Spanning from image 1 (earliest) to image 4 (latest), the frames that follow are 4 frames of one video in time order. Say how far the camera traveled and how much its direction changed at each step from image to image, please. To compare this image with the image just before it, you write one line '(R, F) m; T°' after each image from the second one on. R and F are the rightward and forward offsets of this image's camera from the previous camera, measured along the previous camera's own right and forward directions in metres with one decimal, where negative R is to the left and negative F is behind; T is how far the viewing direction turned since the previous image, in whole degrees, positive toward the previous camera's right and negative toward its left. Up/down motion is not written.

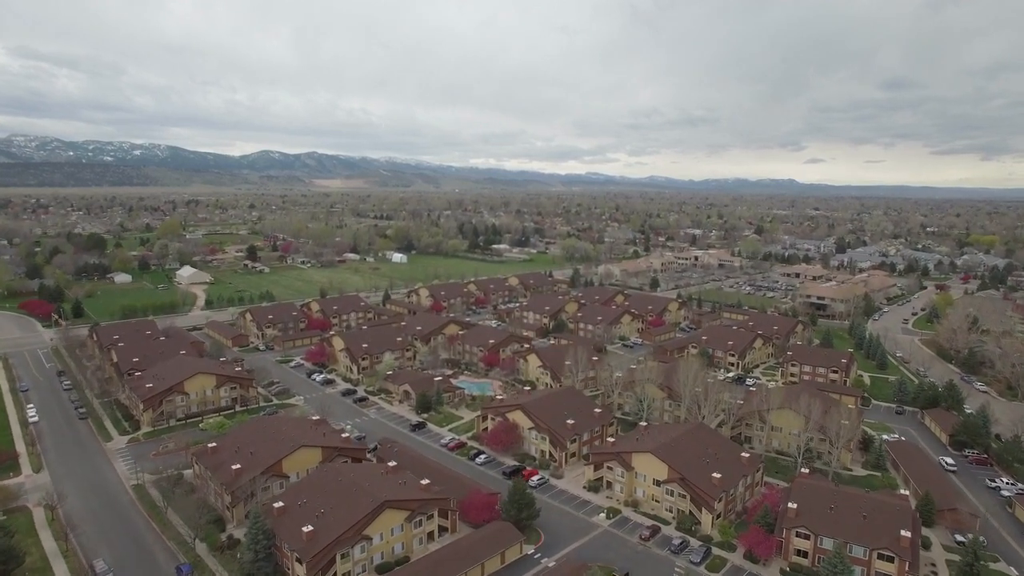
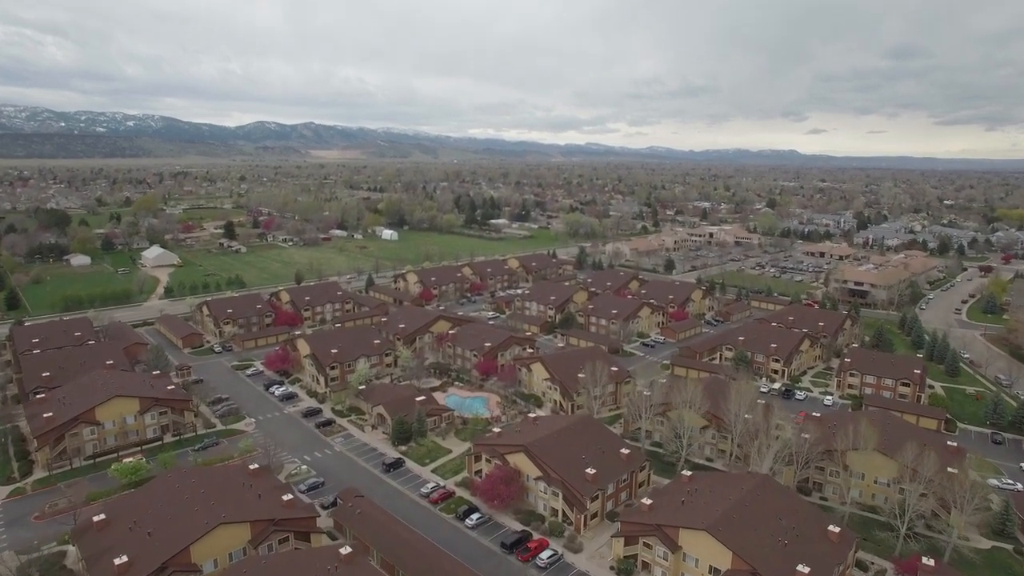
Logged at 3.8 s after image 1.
(-0.1, +9.1) m; 0°
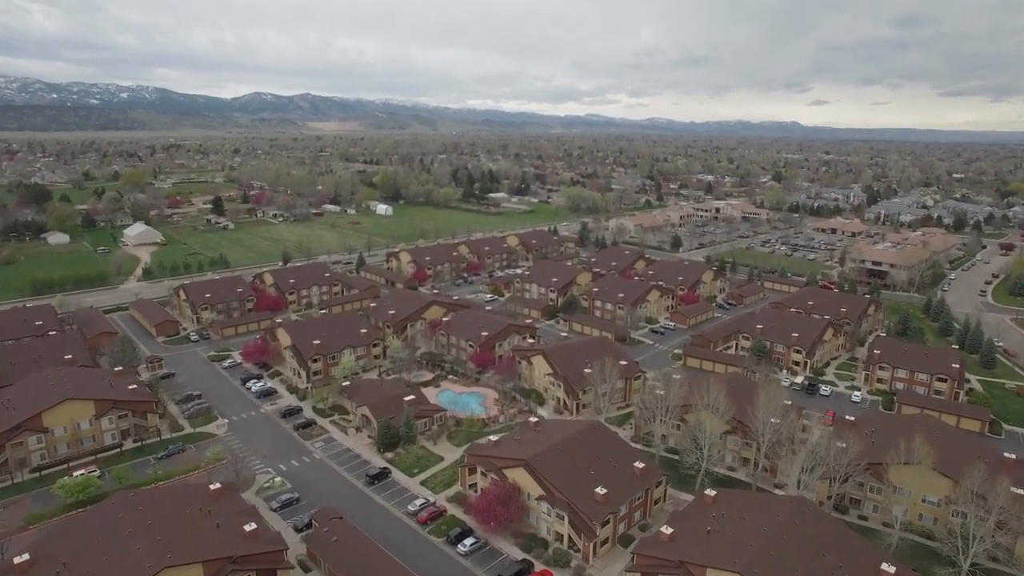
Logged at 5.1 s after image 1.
(0.0, +3.8) m; 0°
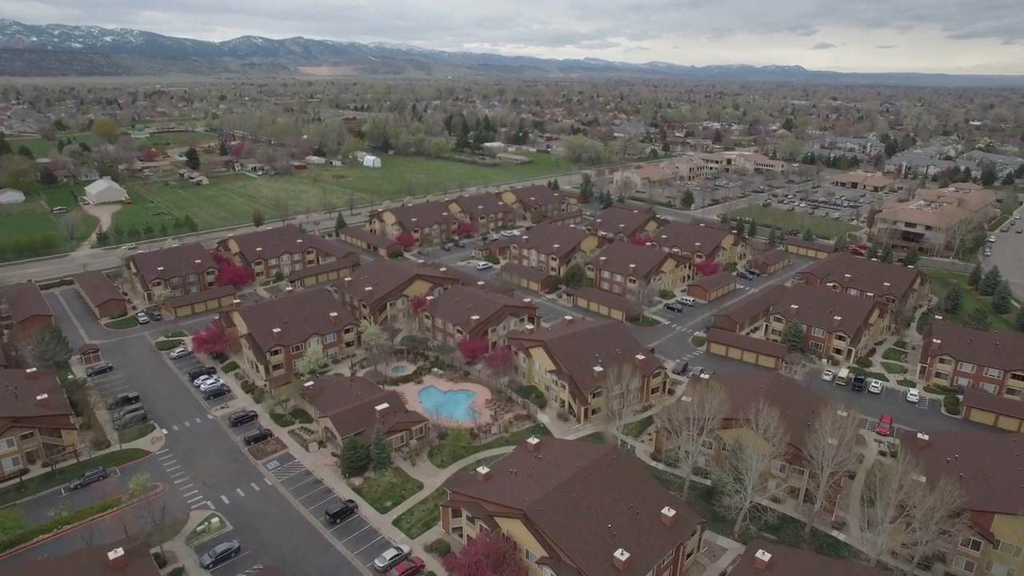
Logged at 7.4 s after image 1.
(+0.1, +6.2) m; 0°
